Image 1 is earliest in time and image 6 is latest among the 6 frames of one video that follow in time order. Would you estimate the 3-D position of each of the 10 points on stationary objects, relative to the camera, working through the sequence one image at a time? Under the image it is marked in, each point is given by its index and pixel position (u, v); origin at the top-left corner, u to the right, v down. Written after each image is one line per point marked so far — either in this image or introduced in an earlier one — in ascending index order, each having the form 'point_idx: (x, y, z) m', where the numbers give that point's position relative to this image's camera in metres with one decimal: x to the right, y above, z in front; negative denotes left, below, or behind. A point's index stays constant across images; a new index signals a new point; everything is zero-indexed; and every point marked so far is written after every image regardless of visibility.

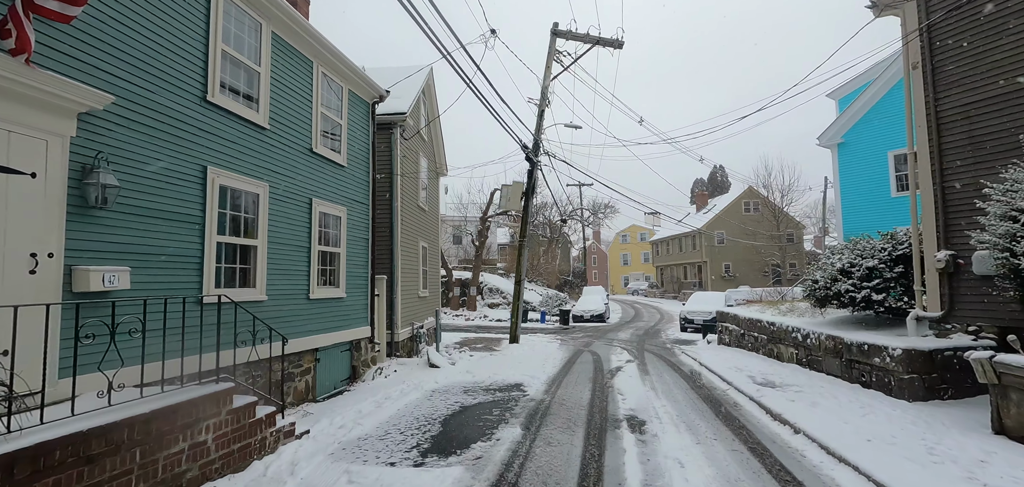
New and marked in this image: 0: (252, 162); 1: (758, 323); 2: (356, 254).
0: (-2.9, +0.9, +5.3) m
1: (+4.7, -1.5, +8.9) m
2: (-2.5, -0.2, +7.5) m
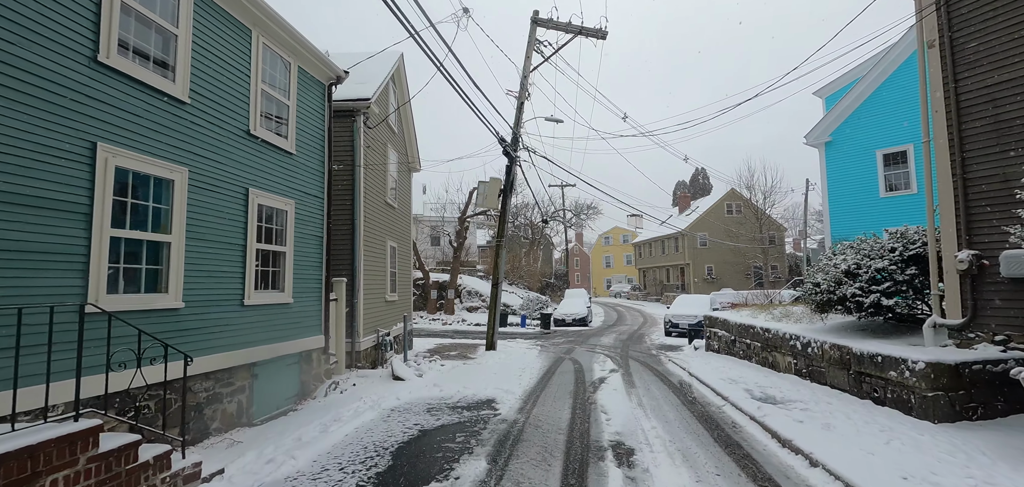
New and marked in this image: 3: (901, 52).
0: (-3.3, +1.0, +4.4) m
1: (+4.2, -1.5, +8.3) m
2: (-2.9, -0.1, +6.6) m
3: (+10.8, +5.3, +13.1) m
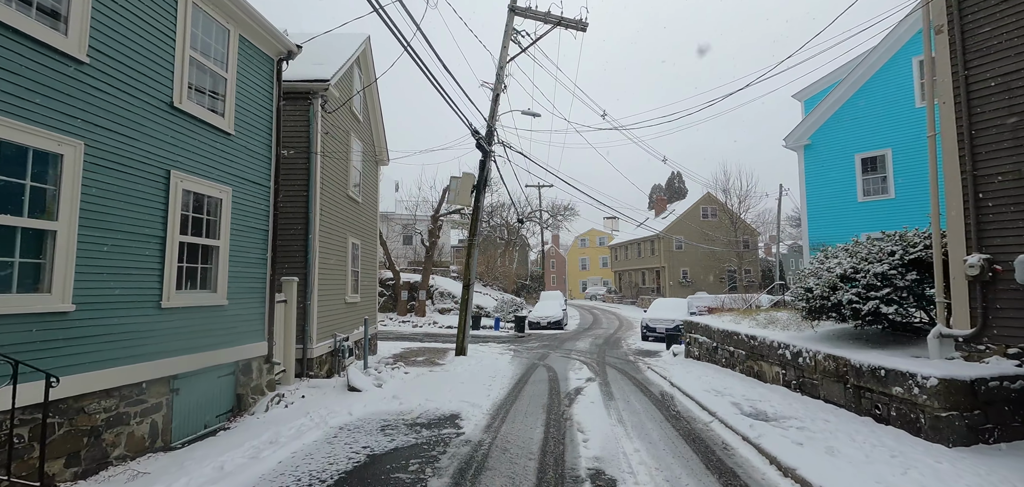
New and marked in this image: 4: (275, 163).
0: (-3.5, +1.0, +3.6) m
1: (+3.7, -1.5, +7.8) m
2: (-3.3, -0.1, +5.8) m
3: (+10.2, +5.2, +12.9) m
4: (-3.3, +1.1, +6.4) m
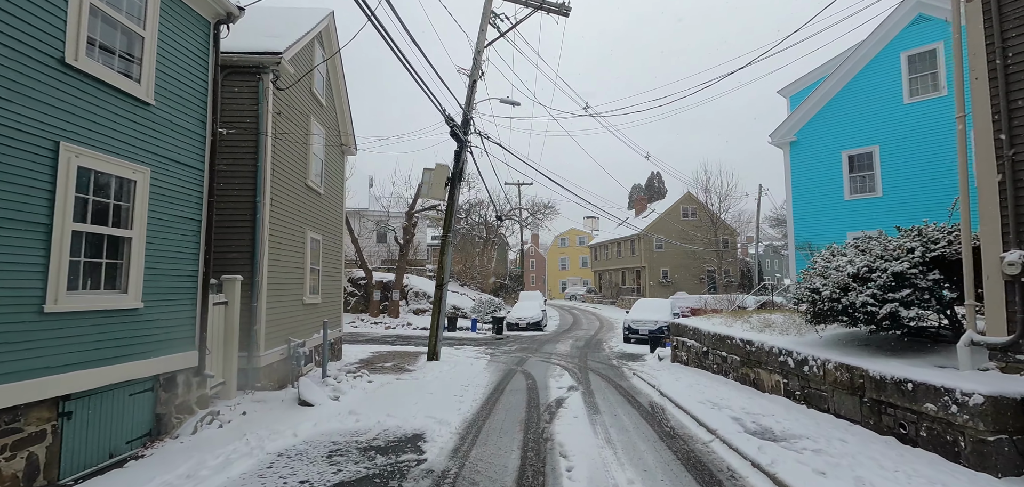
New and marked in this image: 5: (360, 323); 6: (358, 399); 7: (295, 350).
0: (-3.7, +1.1, +2.7) m
1: (+3.3, -1.5, +7.2) m
2: (-3.6, 0.0, +4.9) m
3: (+9.6, +5.2, +12.6) m
4: (-3.6, +1.2, +5.6) m
5: (-5.9, -3.1, +18.3) m
6: (-2.1, -2.2, +6.5) m
7: (-3.5, -1.7, +7.5) m
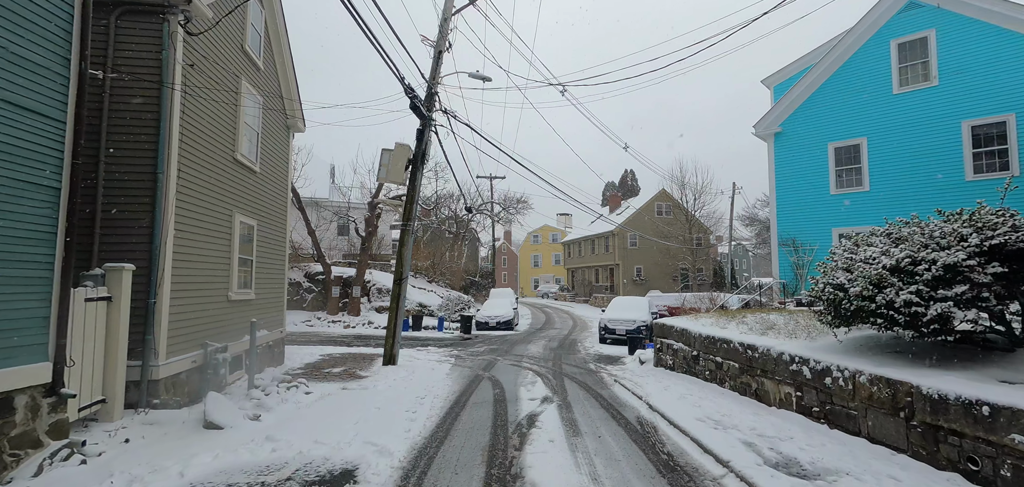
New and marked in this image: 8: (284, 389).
0: (-3.9, +1.3, +1.4) m
1: (+2.9, -1.4, +6.3) m
2: (-3.9, +0.2, +3.6) m
3: (+8.9, +5.3, +12.1) m
4: (-3.9, +1.4, +4.2) m
5: (-7.1, -2.8, +16.9) m
6: (-2.6, -2.0, +5.3) m
7: (-3.9, -1.5, +6.2) m
8: (-3.2, -2.0, +6.6) m
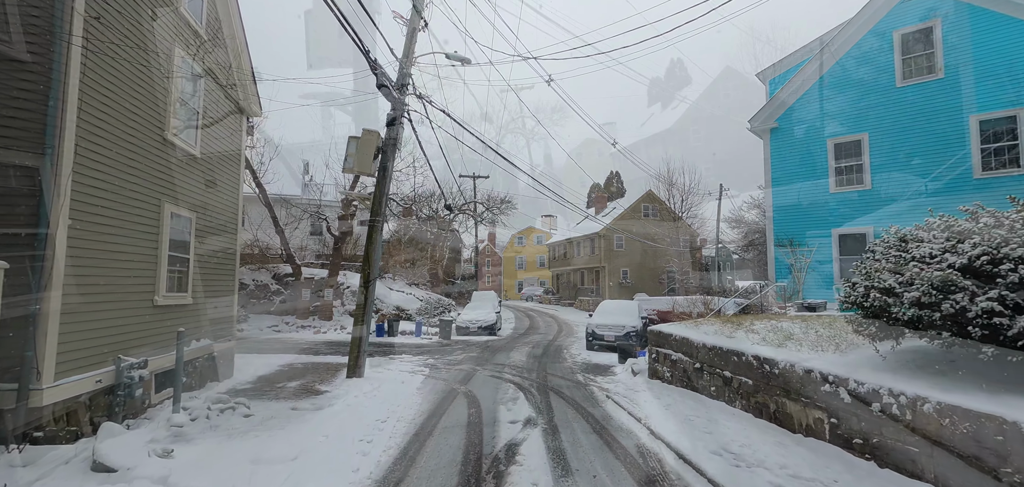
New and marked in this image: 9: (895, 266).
0: (-3.9, +1.4, +0.3) m
1: (+2.6, -1.3, +5.5) m
2: (-4.0, +0.3, +2.6) m
3: (+8.5, +5.3, +11.4) m
4: (-4.1, +1.5, +3.2) m
5: (-7.7, -2.8, +15.7) m
6: (-2.8, -1.9, +4.3) m
7: (-4.2, -1.4, +5.1) m
8: (-3.5, -2.0, +5.5) m
9: (+3.1, -0.2, +3.8) m
